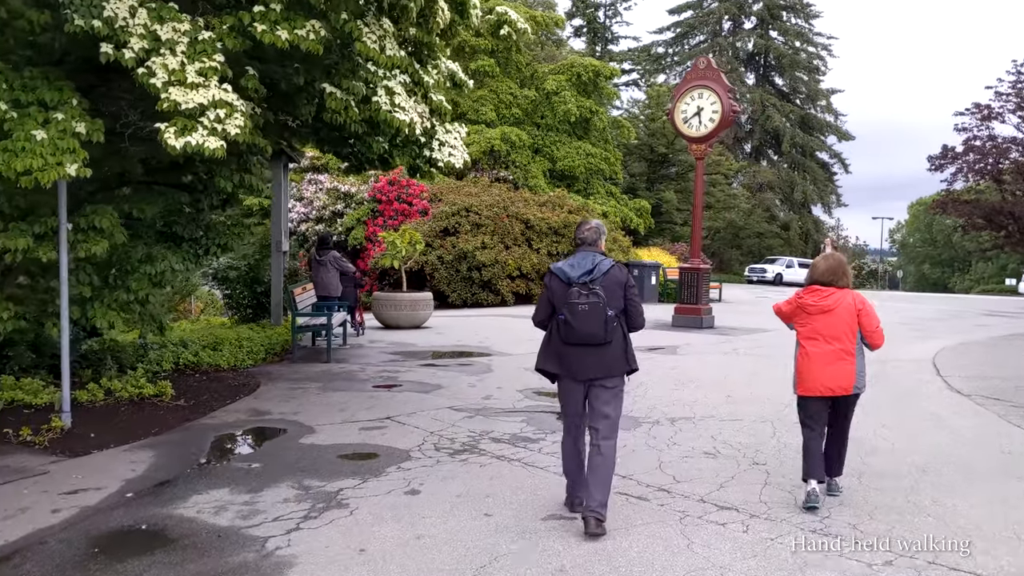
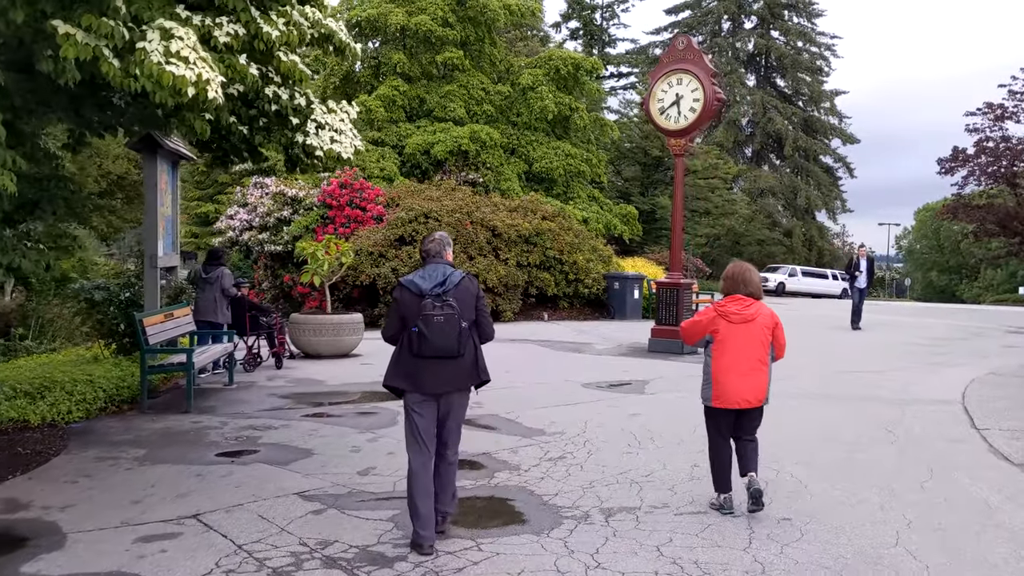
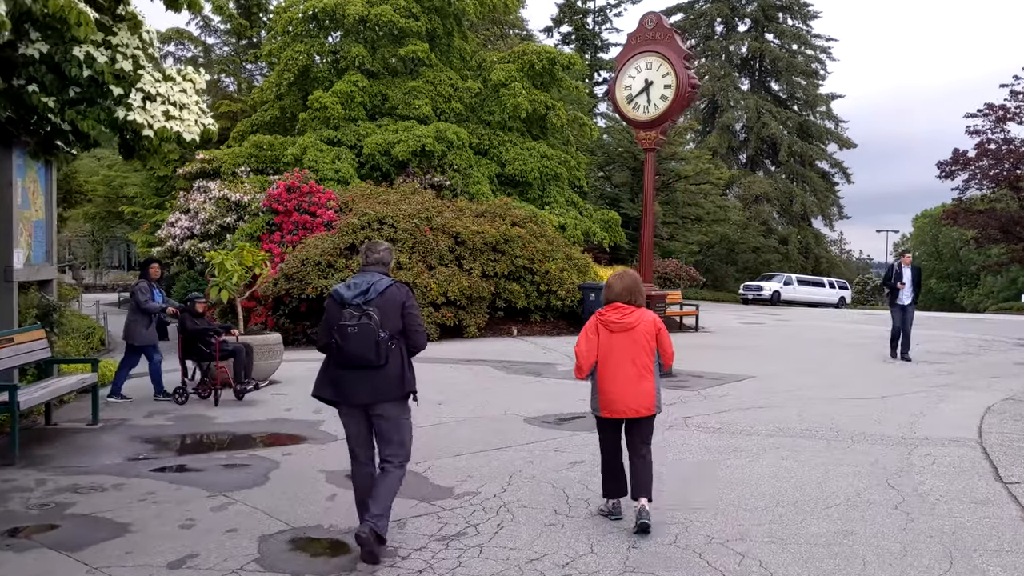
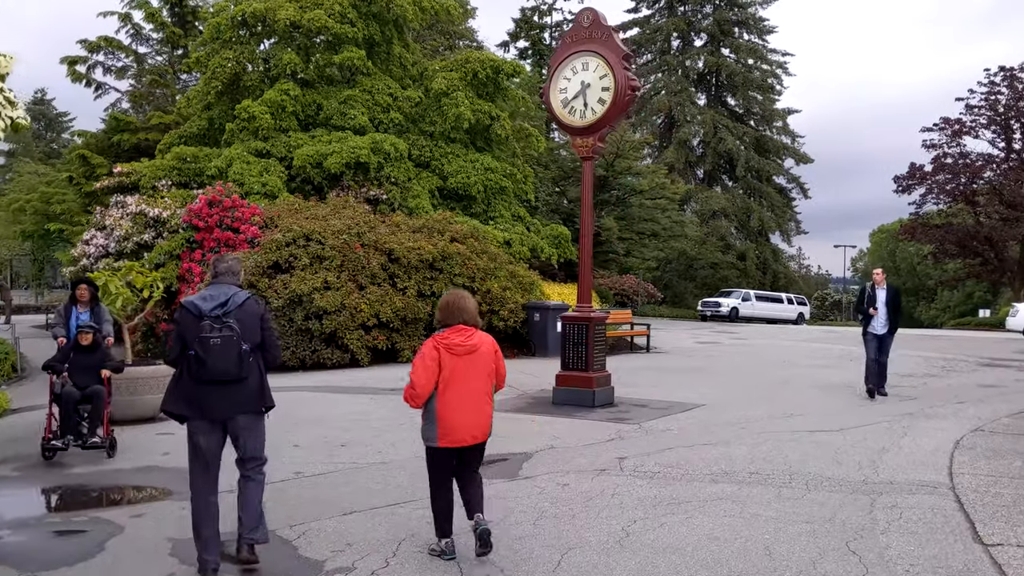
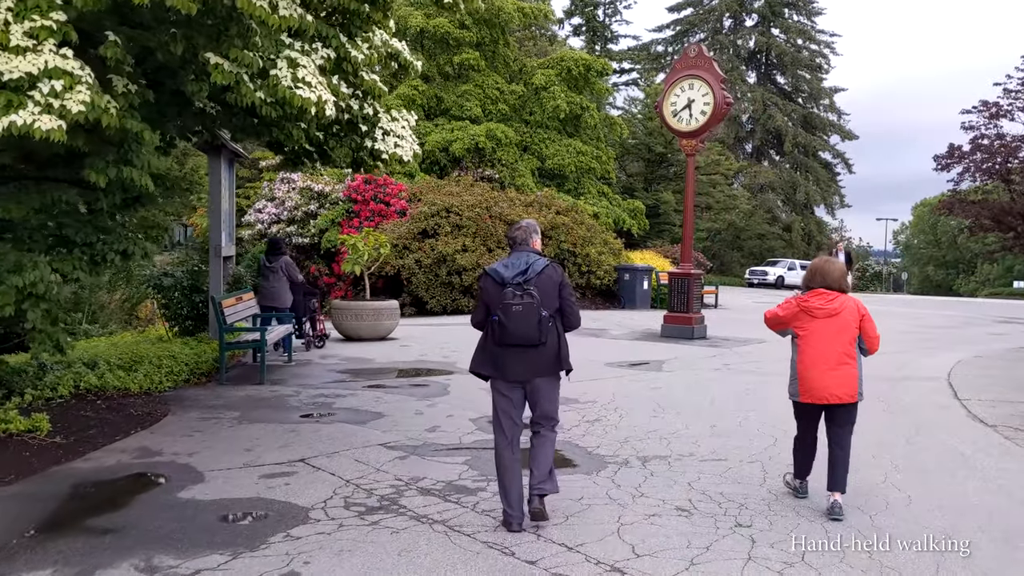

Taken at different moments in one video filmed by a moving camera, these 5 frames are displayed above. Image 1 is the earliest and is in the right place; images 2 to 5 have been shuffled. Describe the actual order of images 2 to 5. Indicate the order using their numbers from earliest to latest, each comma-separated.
5, 2, 3, 4
